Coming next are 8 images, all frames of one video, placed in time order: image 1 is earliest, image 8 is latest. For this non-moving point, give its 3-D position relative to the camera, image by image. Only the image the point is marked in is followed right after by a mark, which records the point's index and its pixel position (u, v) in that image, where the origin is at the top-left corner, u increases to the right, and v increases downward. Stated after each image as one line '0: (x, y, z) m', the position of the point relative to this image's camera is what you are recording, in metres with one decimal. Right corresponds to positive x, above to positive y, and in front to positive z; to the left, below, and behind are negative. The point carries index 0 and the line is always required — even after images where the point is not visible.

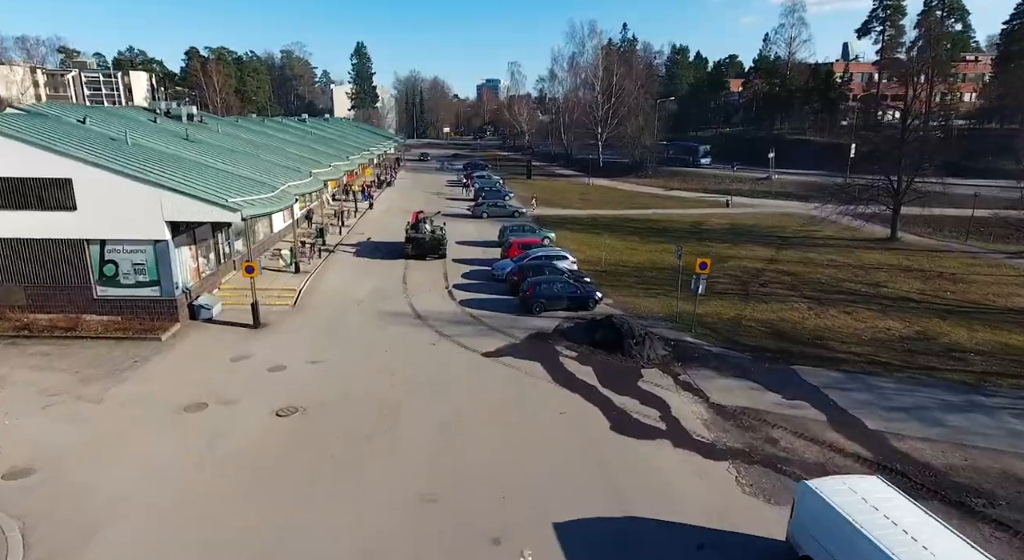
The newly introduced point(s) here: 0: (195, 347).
0: (-8.8, -1.9, +18.6) m
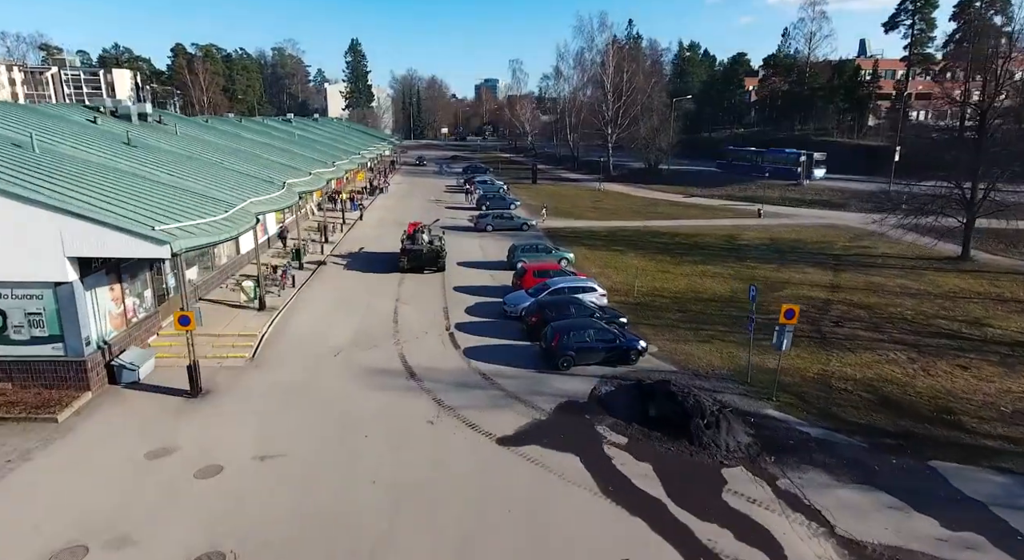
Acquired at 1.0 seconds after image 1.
0: (-8.3, -3.1, +13.6) m
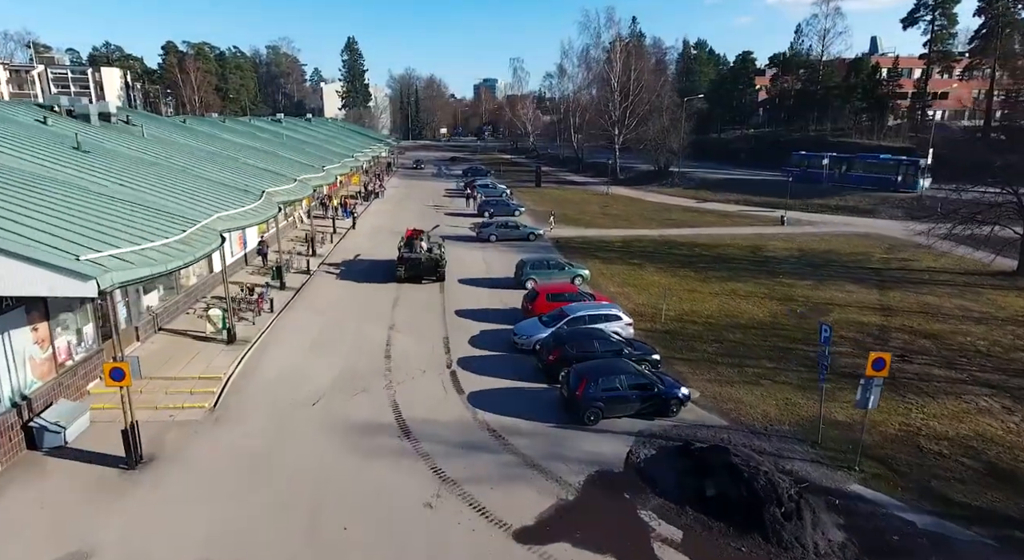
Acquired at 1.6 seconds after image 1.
0: (-8.0, -3.8, +10.6) m
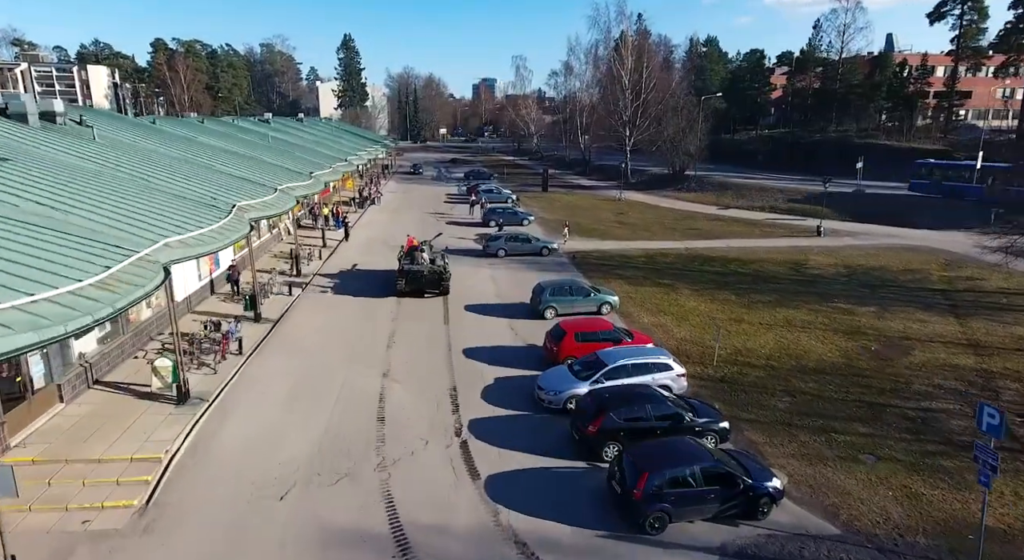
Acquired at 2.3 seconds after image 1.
0: (-7.4, -4.7, +6.9) m
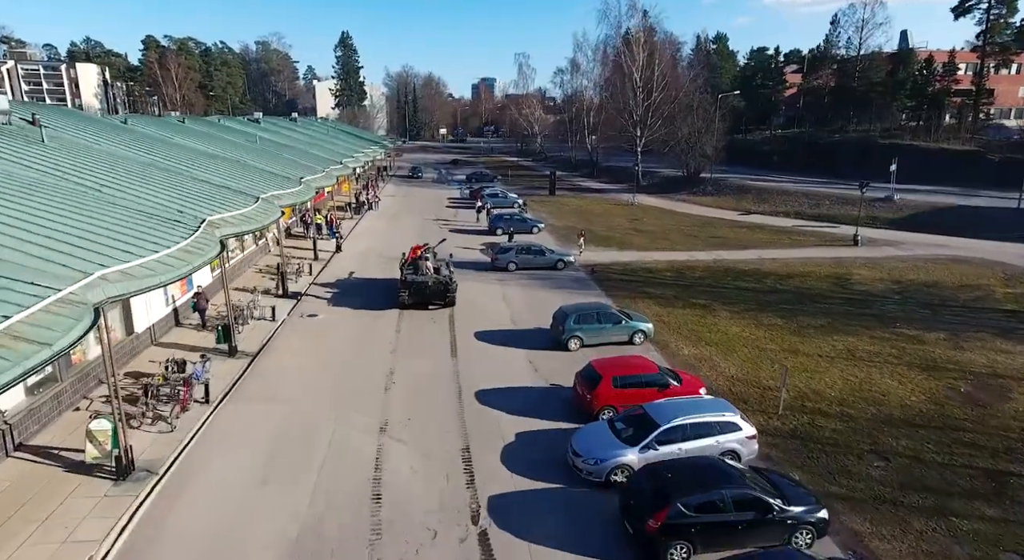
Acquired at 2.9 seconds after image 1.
0: (-6.9, -5.4, +3.9) m
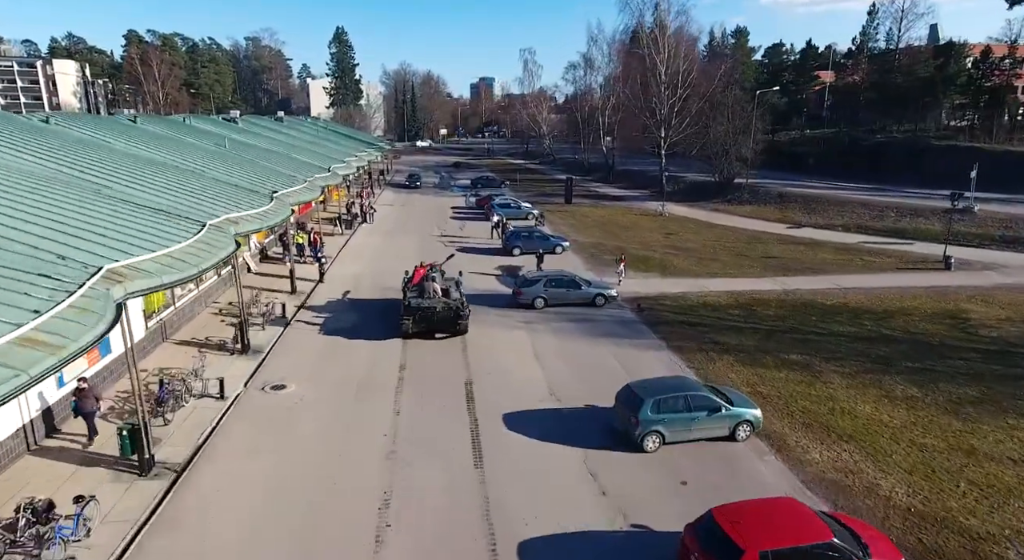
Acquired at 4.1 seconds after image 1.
0: (-5.9, -6.7, -1.9) m
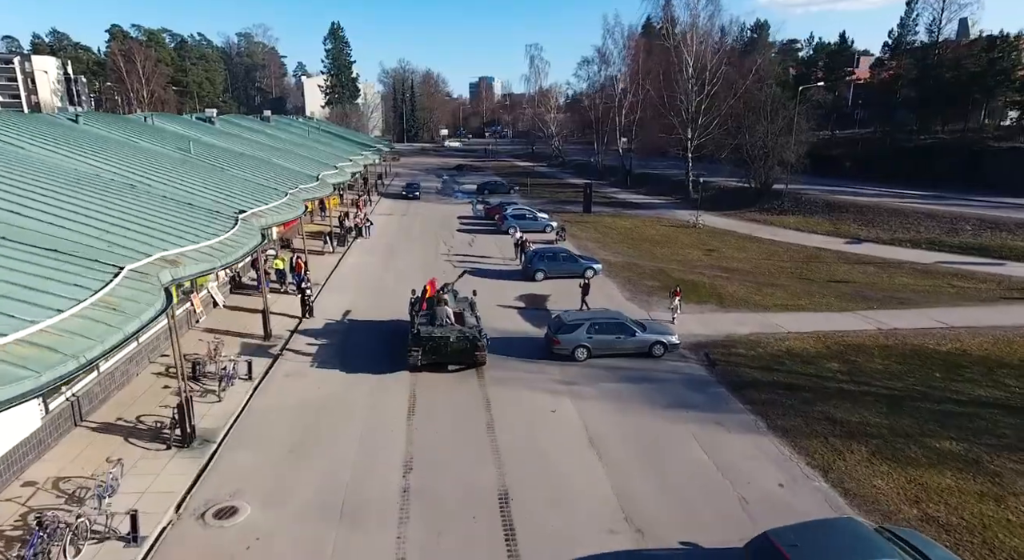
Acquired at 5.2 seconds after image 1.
0: (-4.9, -7.9, -6.8) m
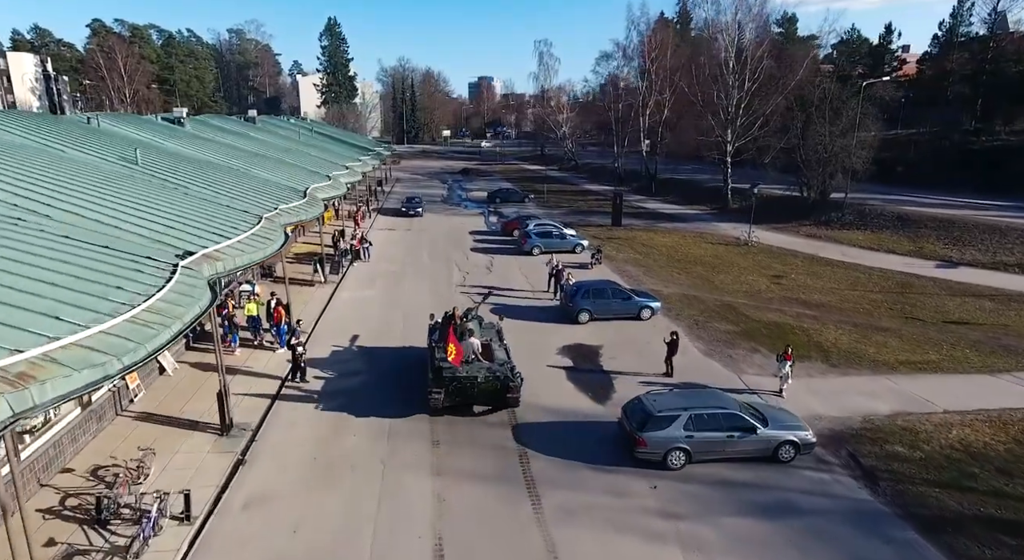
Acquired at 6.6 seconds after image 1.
0: (-3.7, -9.2, -12.3) m
